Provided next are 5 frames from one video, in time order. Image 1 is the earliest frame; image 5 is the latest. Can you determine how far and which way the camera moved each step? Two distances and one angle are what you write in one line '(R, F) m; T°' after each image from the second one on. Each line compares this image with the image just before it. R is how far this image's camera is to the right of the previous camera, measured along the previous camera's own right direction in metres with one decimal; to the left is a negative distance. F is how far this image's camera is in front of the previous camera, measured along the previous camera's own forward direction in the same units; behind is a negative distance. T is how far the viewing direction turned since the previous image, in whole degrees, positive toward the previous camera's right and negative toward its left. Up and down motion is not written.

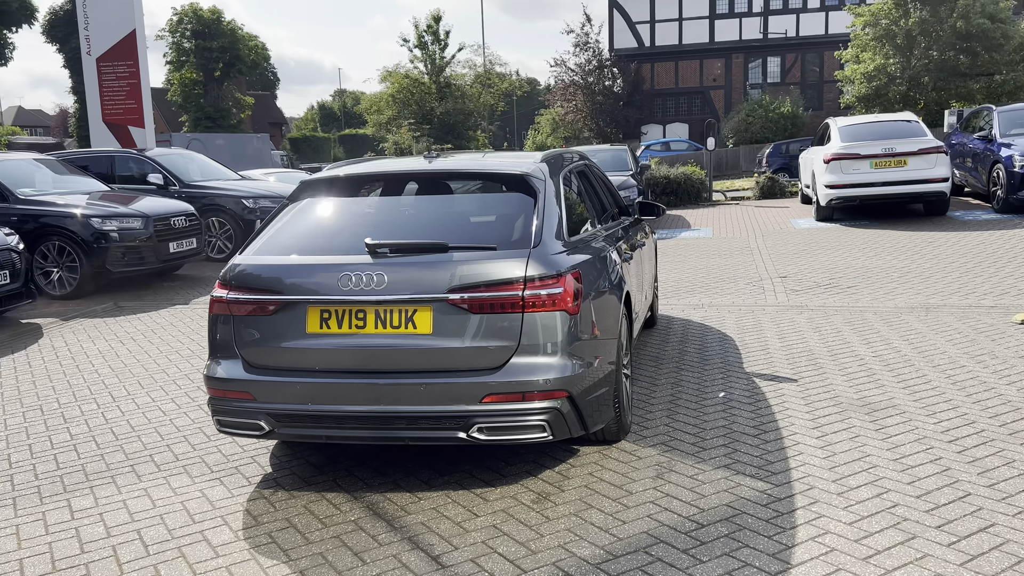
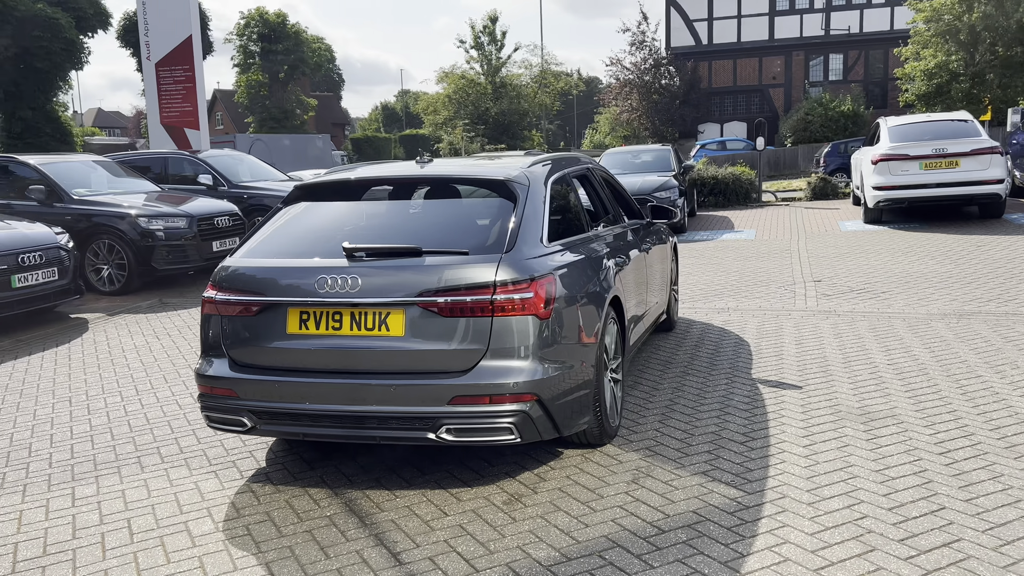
(+0.4, -0.1) m; -4°
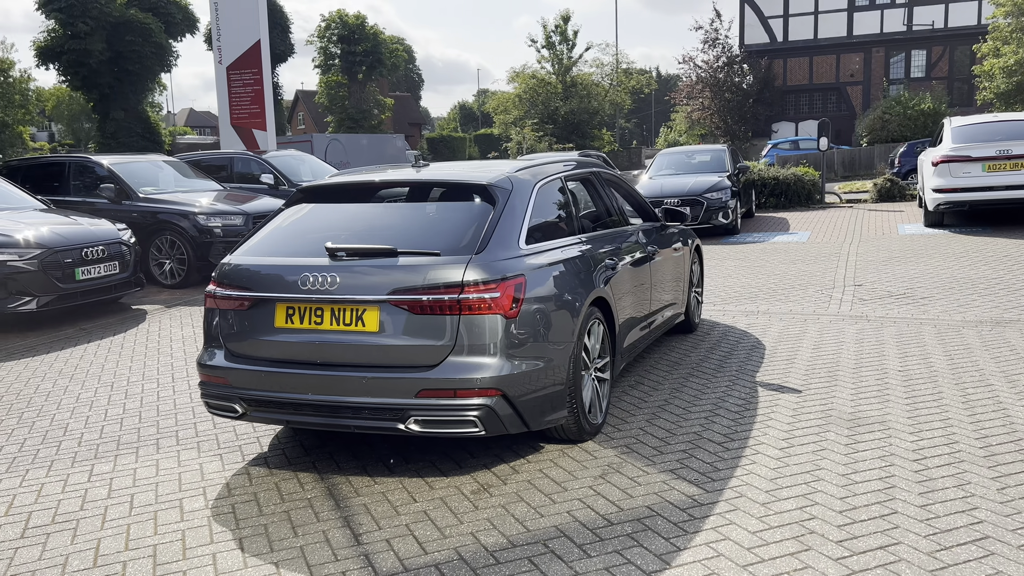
(+0.5, -0.2) m; -5°
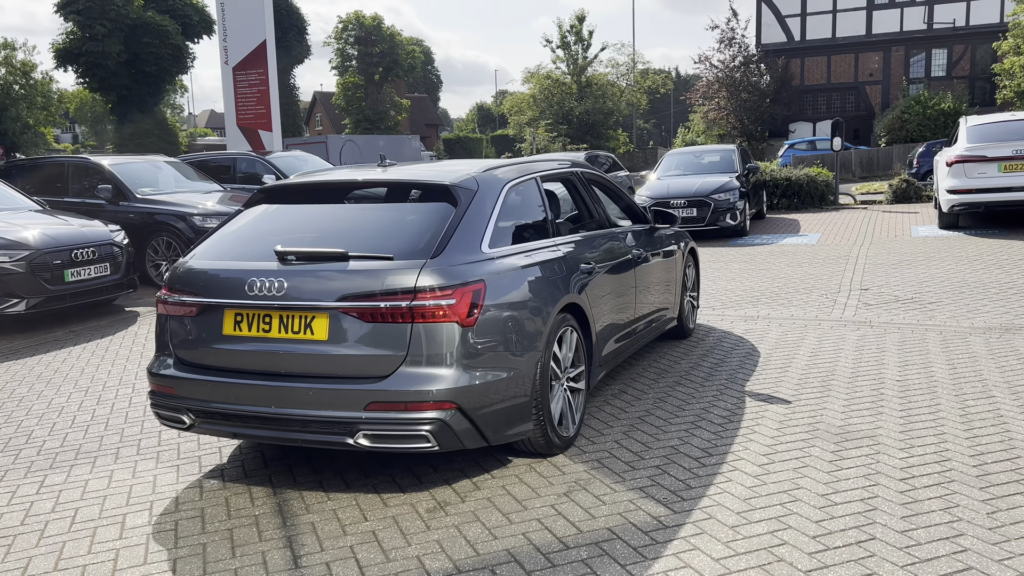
(+0.3, +0.2) m; -1°
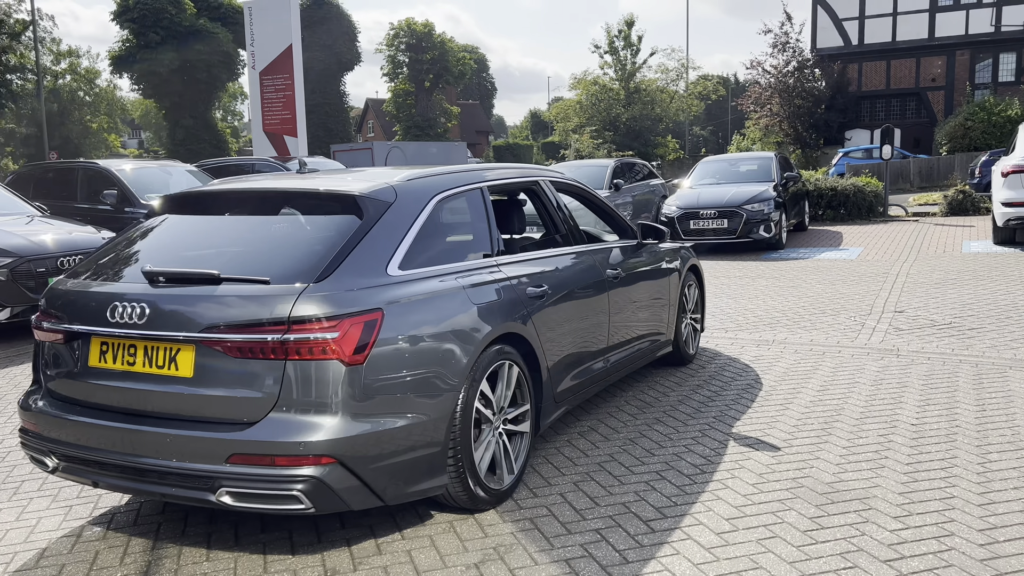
(+0.6, +0.6) m; -4°
